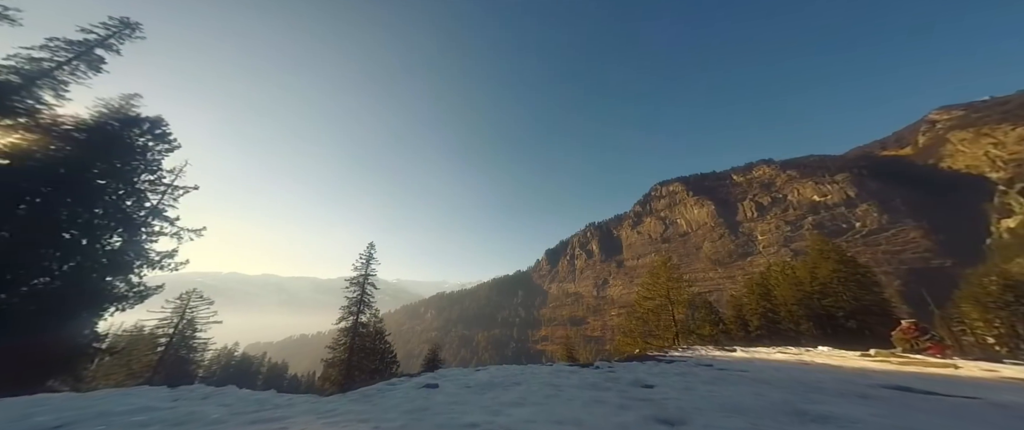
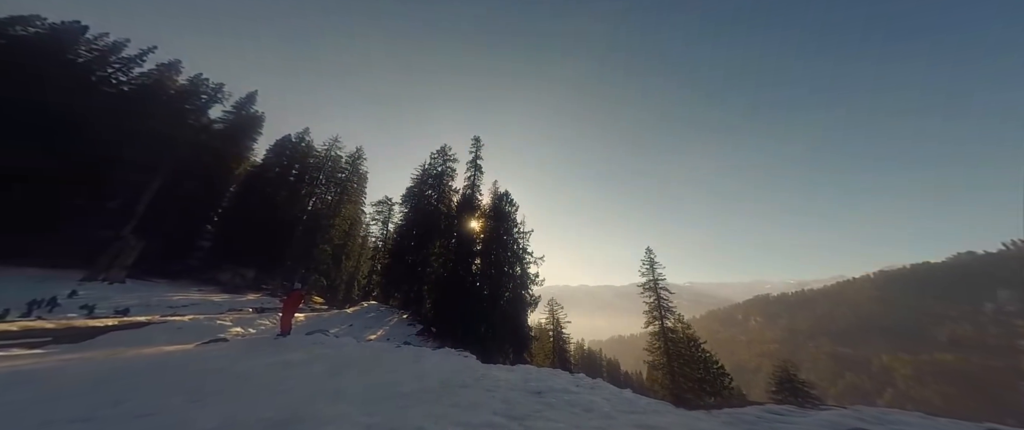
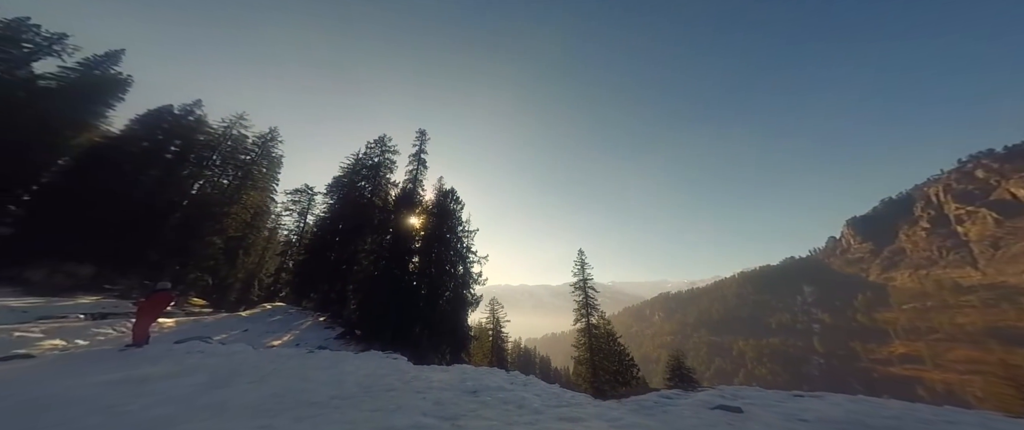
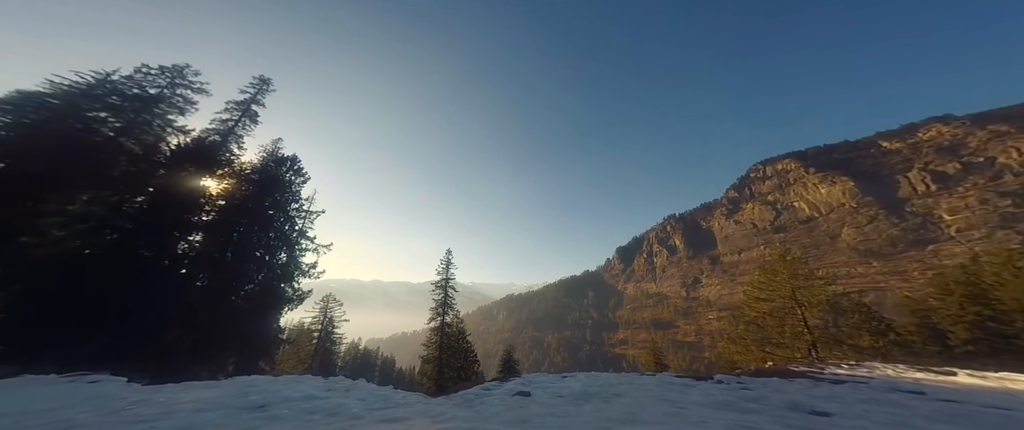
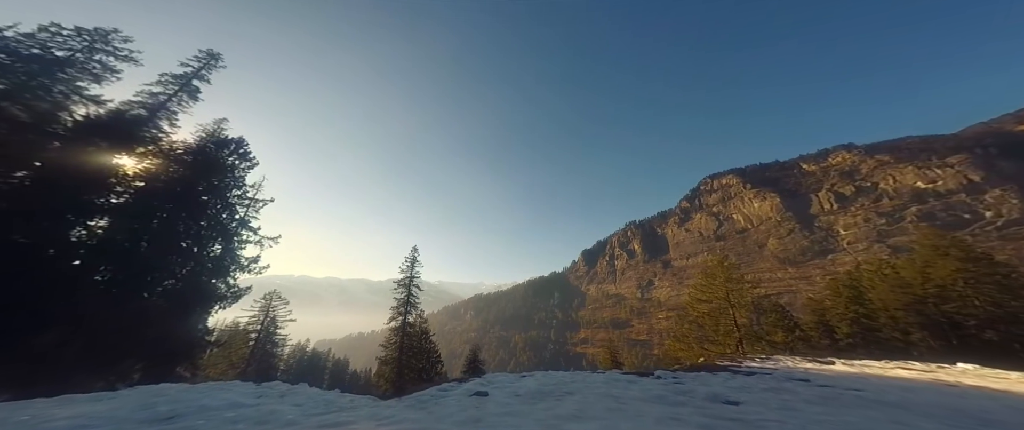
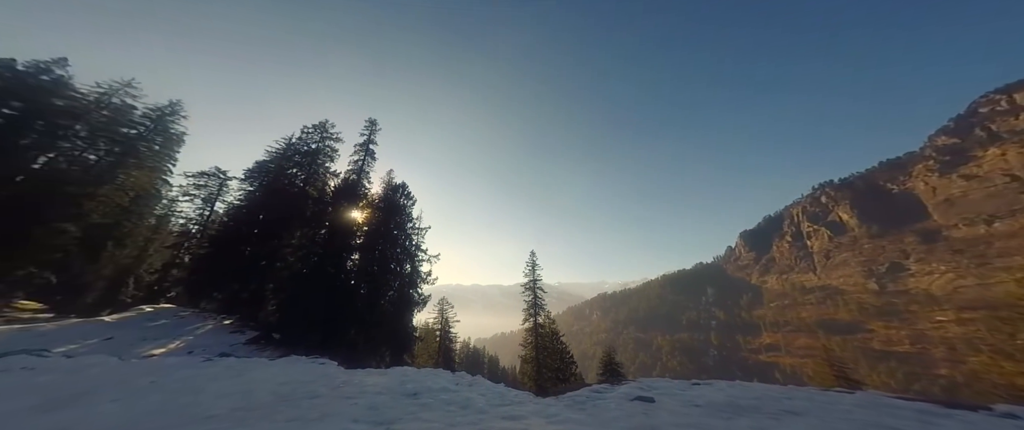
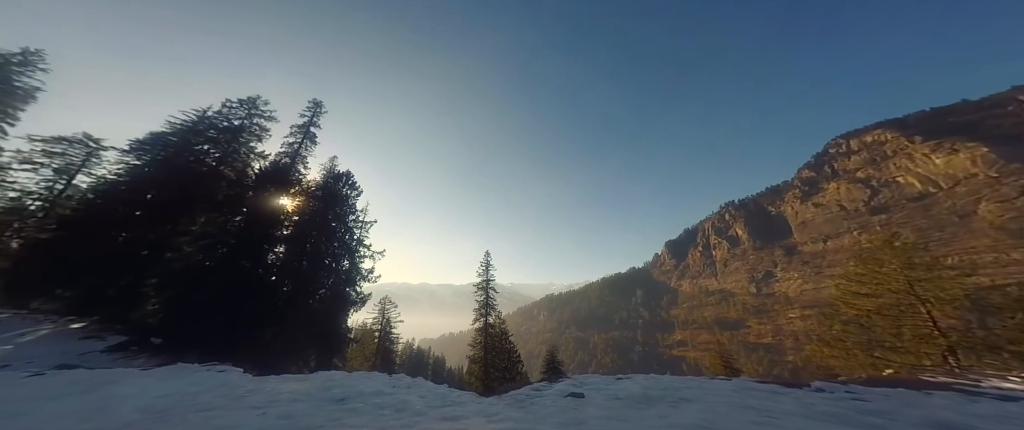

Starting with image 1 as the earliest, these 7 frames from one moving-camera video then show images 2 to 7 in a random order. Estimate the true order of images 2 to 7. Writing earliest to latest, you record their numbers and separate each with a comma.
5, 4, 7, 6, 3, 2
